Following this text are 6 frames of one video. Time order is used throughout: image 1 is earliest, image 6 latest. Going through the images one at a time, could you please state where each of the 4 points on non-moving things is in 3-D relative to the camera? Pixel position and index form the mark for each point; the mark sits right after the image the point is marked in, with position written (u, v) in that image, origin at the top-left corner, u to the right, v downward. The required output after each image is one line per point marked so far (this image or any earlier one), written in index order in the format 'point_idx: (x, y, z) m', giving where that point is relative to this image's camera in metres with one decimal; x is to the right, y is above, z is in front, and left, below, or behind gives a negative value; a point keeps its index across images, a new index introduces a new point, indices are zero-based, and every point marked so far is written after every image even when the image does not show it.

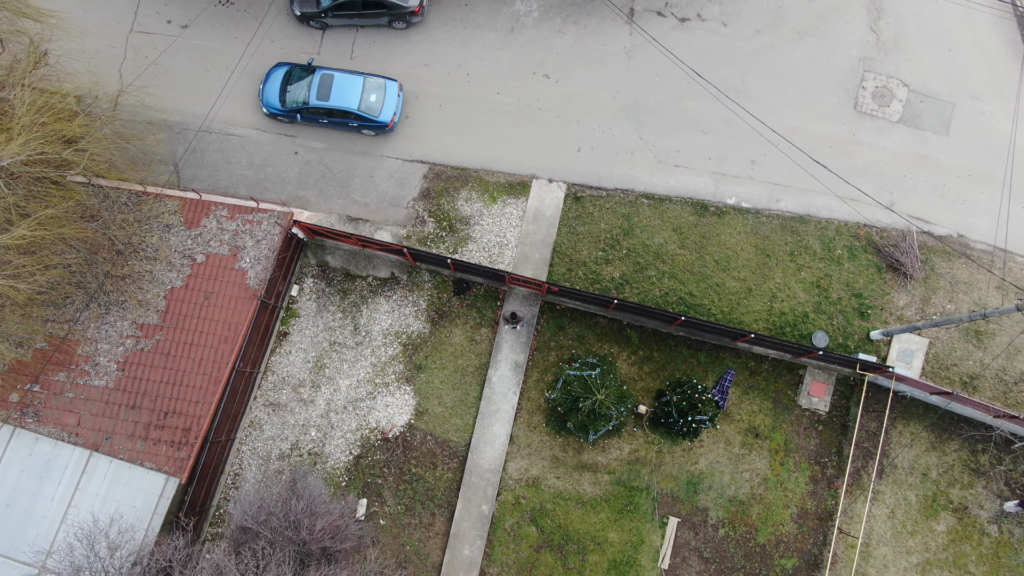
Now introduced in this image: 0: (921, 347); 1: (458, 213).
0: (+8.2, -1.2, +10.9) m
1: (-1.1, +1.6, +11.7) m
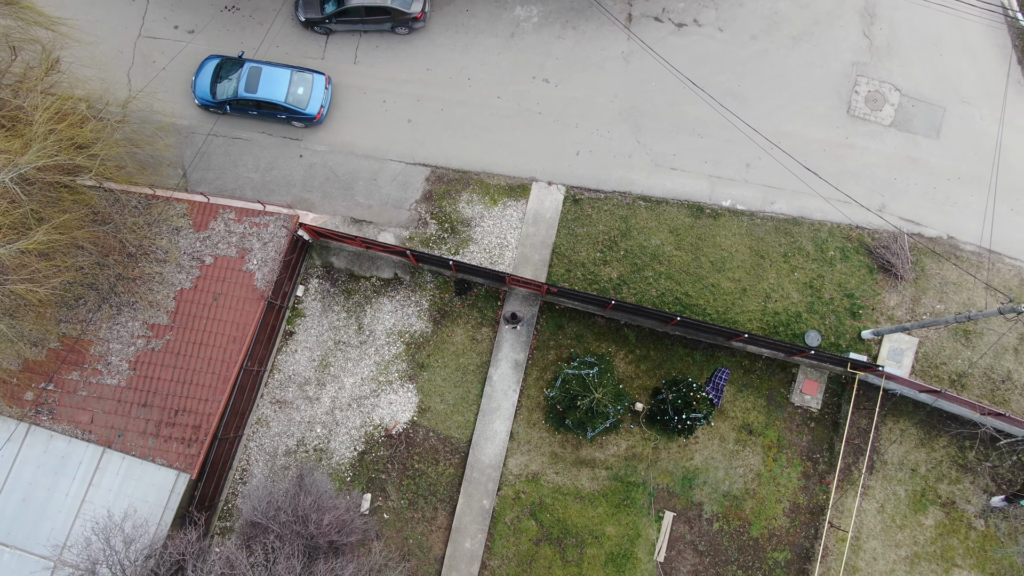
0: (+8.2, -1.2, +11.2) m
1: (-1.1, +1.6, +12.0) m
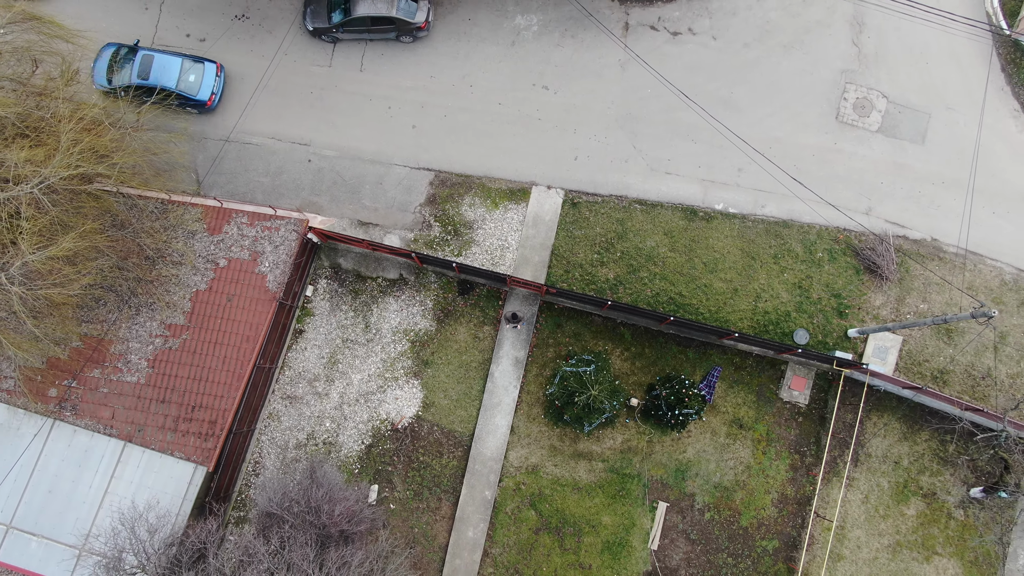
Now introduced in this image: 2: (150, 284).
0: (+8.2, -1.2, +11.6) m
1: (-1.1, +1.6, +12.4) m
2: (-7.3, +0.1, +10.9) m
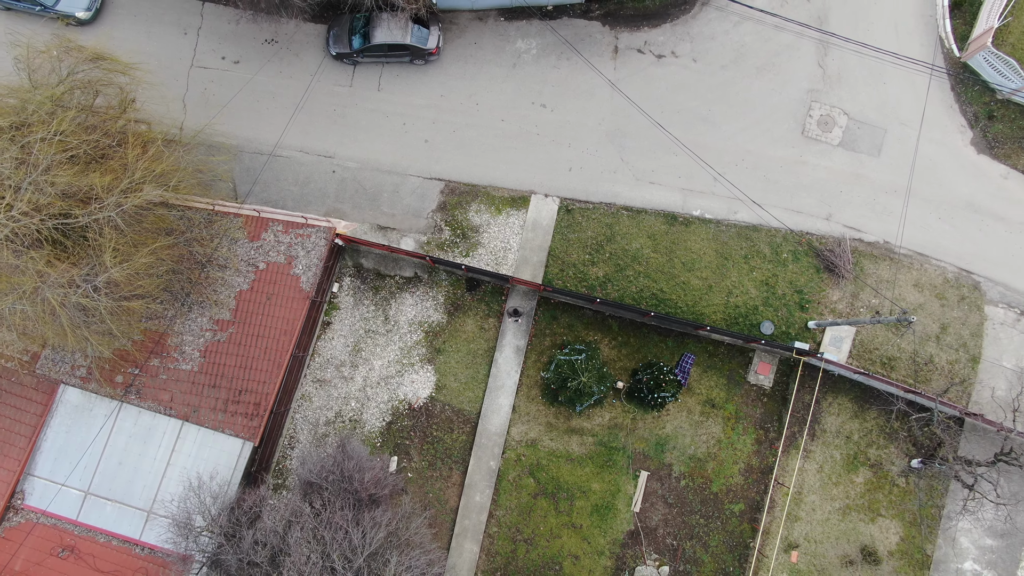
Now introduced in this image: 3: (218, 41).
0: (+8.2, -1.1, +13.3) m
1: (-1.1, +1.7, +14.1) m
2: (-7.3, +0.1, +12.7) m
3: (-7.8, +6.5, +14.4) m
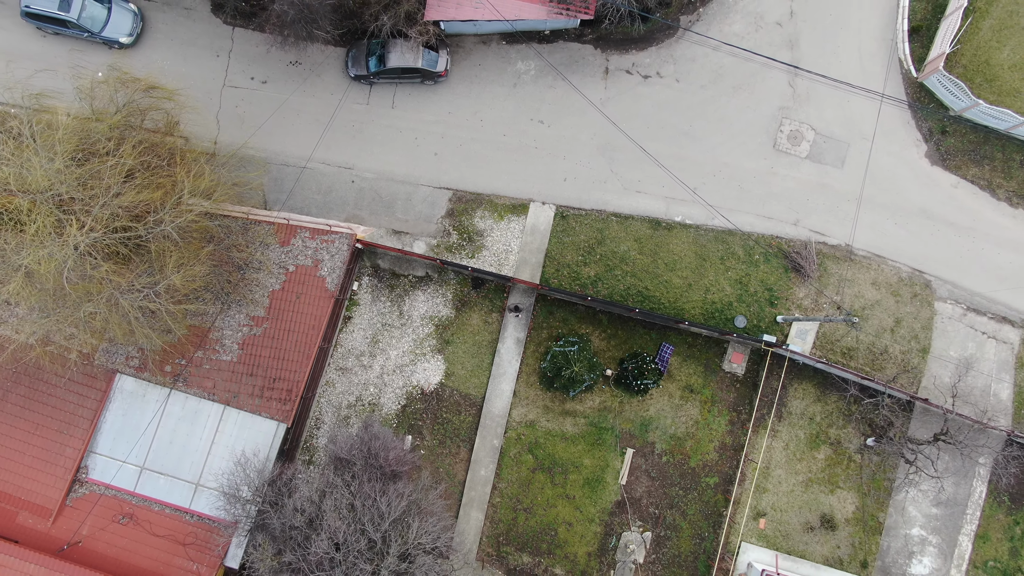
0: (+8.2, -1.1, +14.9) m
1: (-1.1, +1.7, +15.7) m
2: (-7.2, +0.1, +14.4) m
3: (-7.8, +6.6, +16.0) m
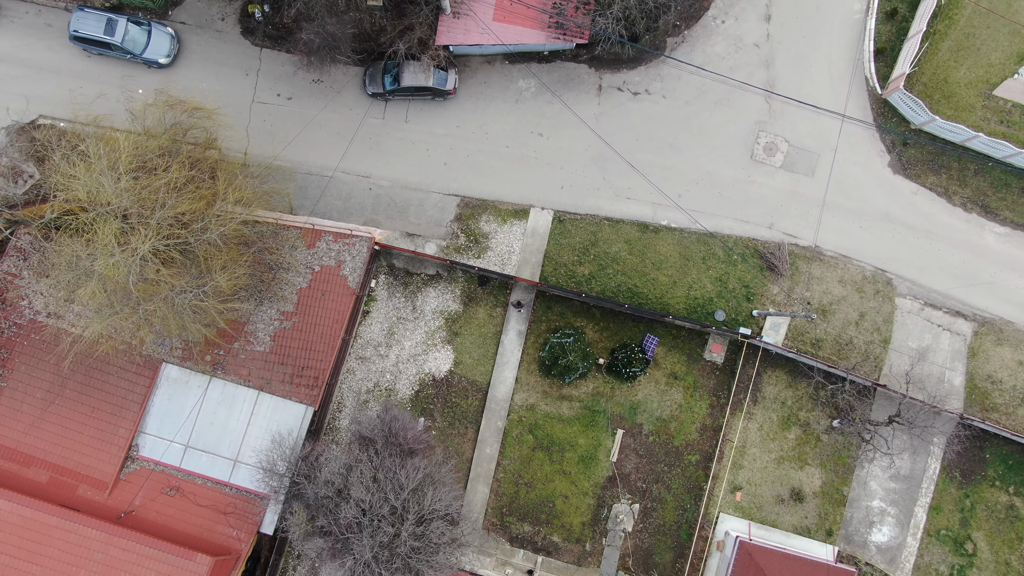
0: (+8.3, -1.0, +16.6) m
1: (-1.0, +1.8, +17.4) m
2: (-7.2, +0.2, +16.2) m
3: (-7.7, +6.7, +17.7) m
